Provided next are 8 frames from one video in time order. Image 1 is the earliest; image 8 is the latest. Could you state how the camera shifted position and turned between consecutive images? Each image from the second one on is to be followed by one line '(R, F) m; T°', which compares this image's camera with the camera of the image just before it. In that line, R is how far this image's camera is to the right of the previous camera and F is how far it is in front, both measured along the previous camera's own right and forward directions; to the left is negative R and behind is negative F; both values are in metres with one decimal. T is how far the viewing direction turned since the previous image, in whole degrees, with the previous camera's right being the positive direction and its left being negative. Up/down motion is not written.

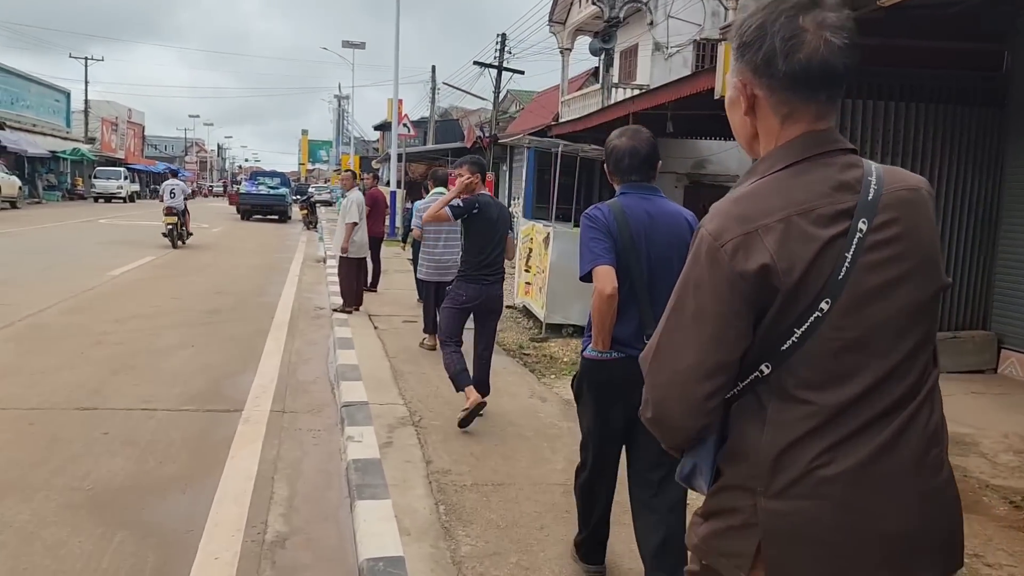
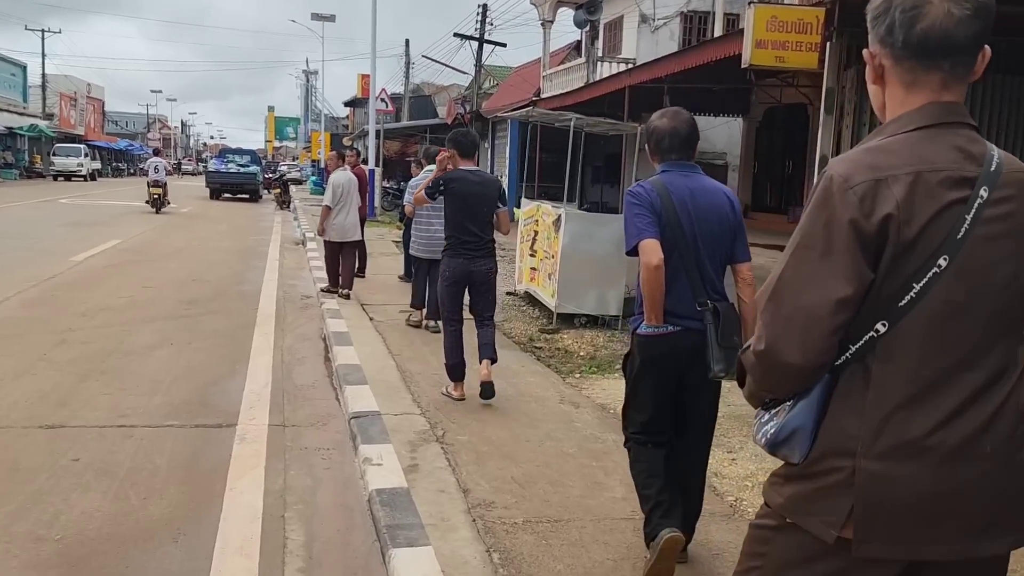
(-0.4, +0.7) m; +2°
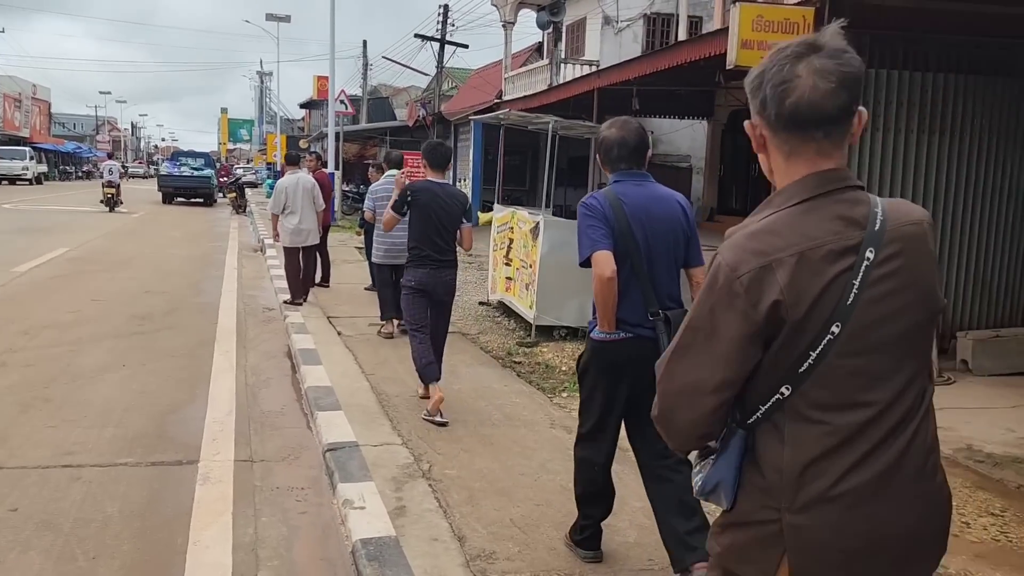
(-0.2, +0.4) m; +3°
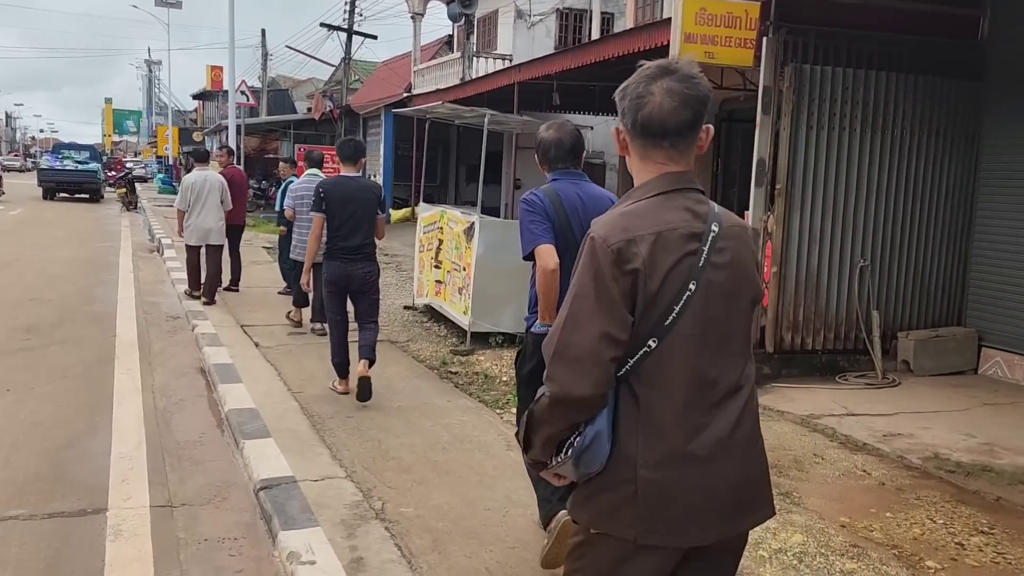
(-0.2, +0.4) m; +7°
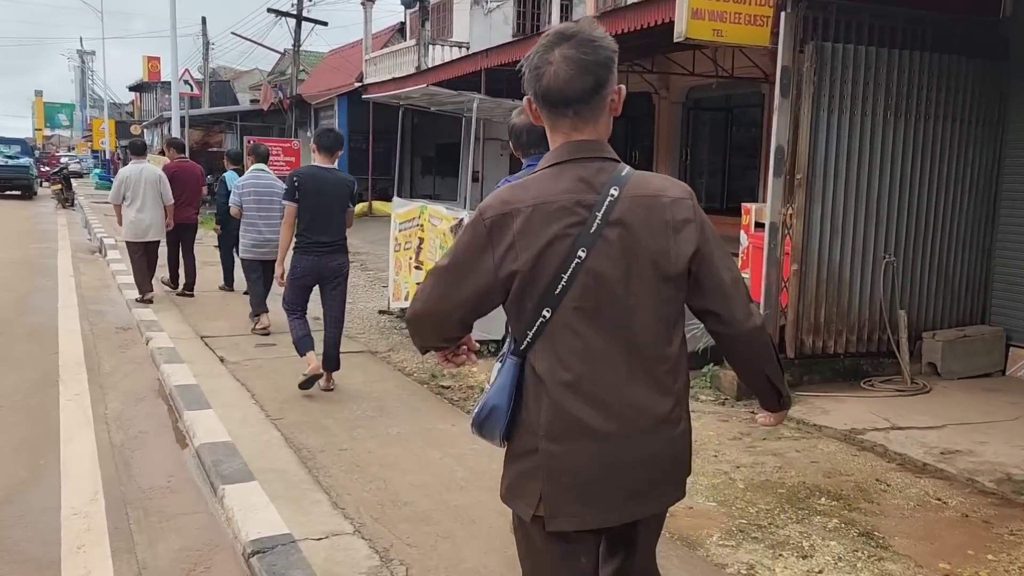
(-0.4, +0.6) m; +4°
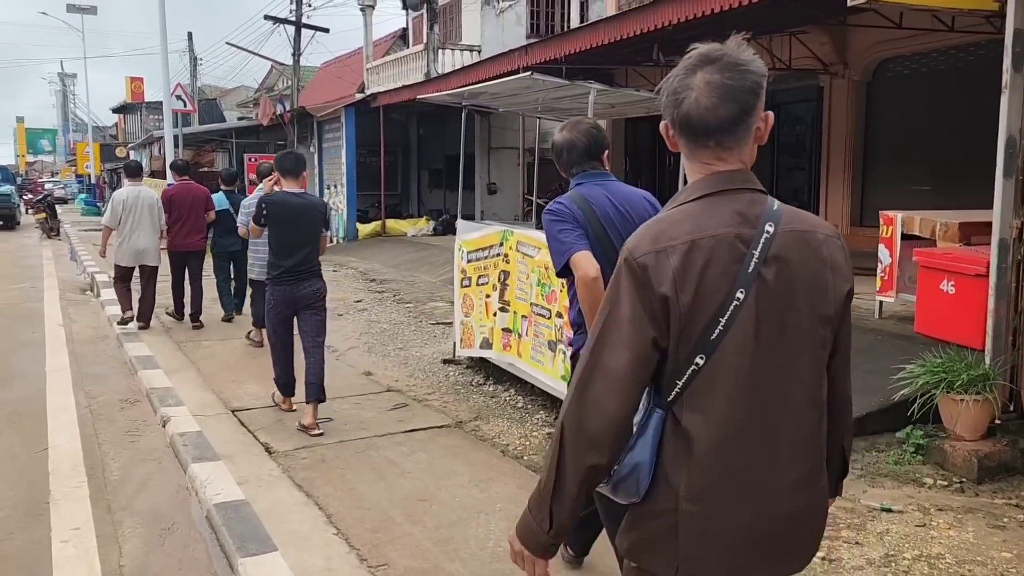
(-0.8, +1.5) m; +1°
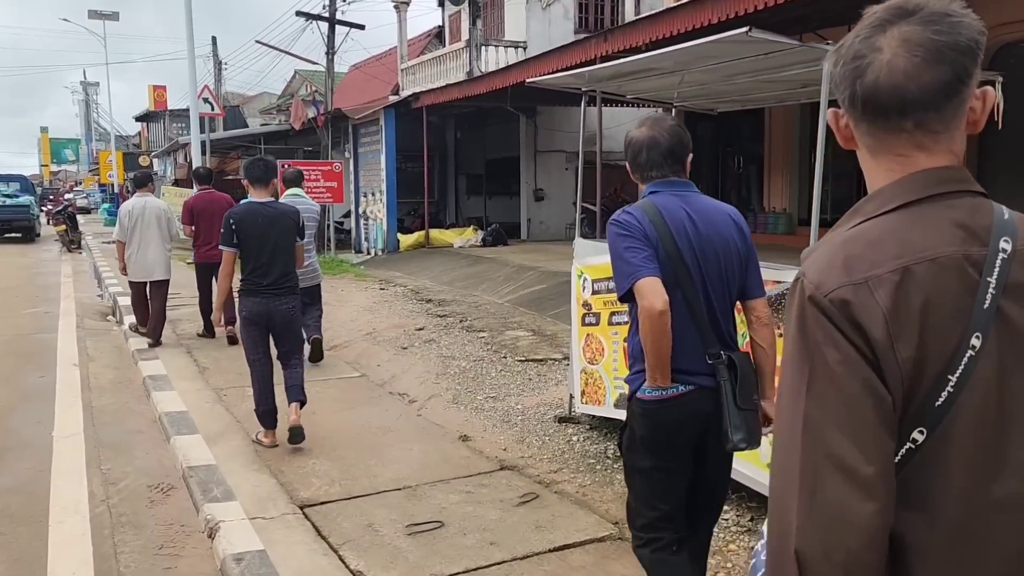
(-0.7, +1.5) m; -1°
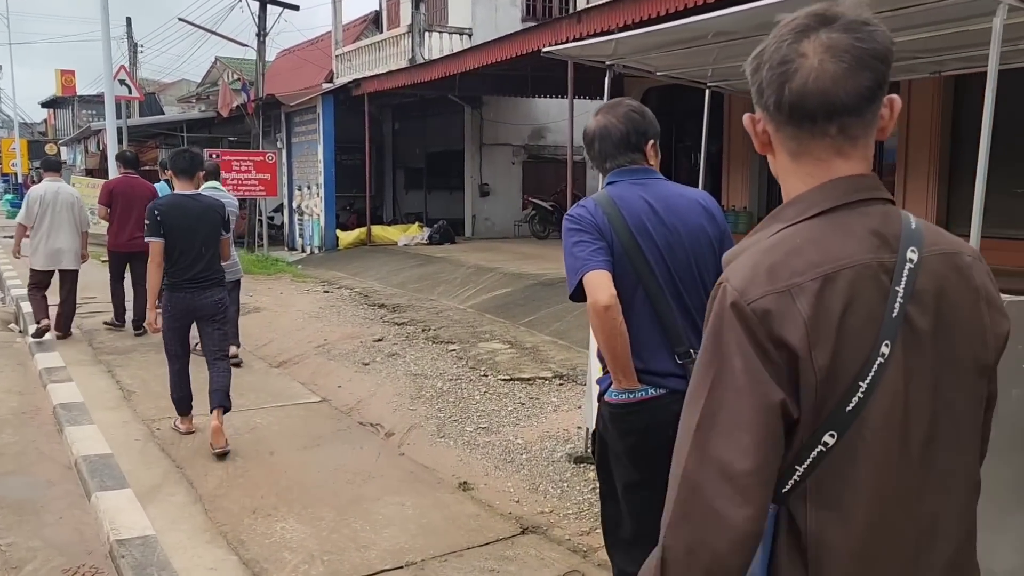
(-0.4, +0.9) m; +5°
